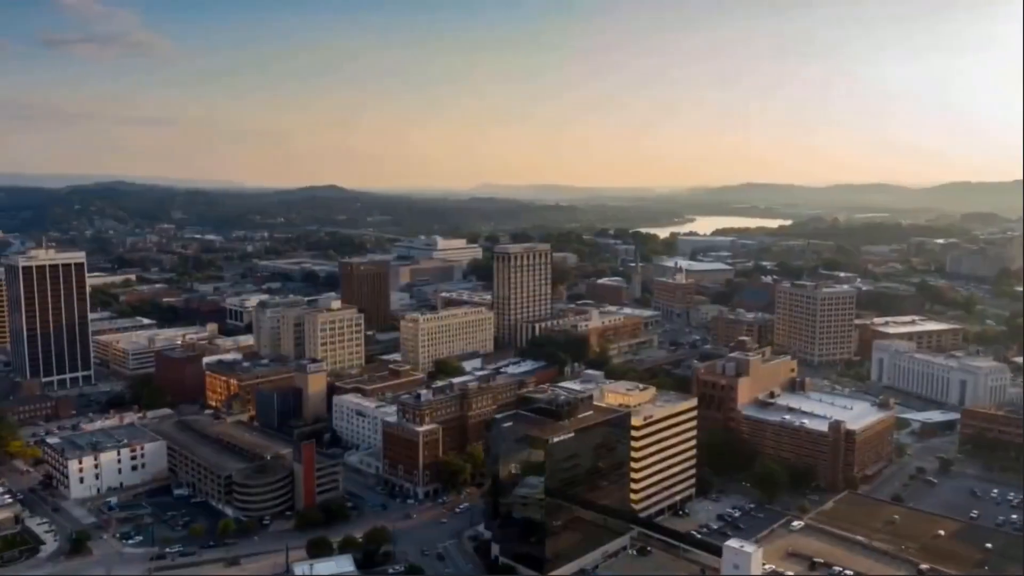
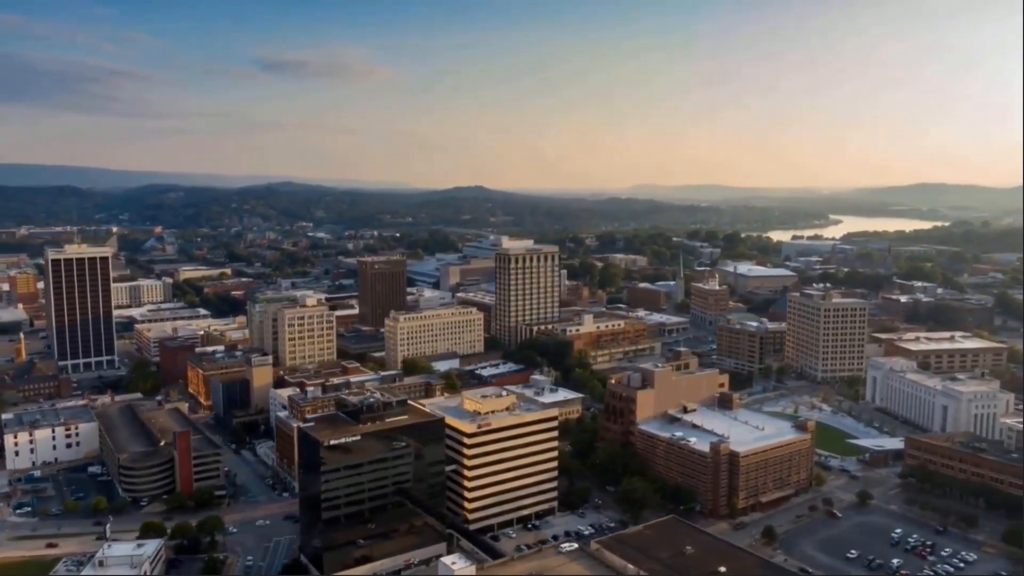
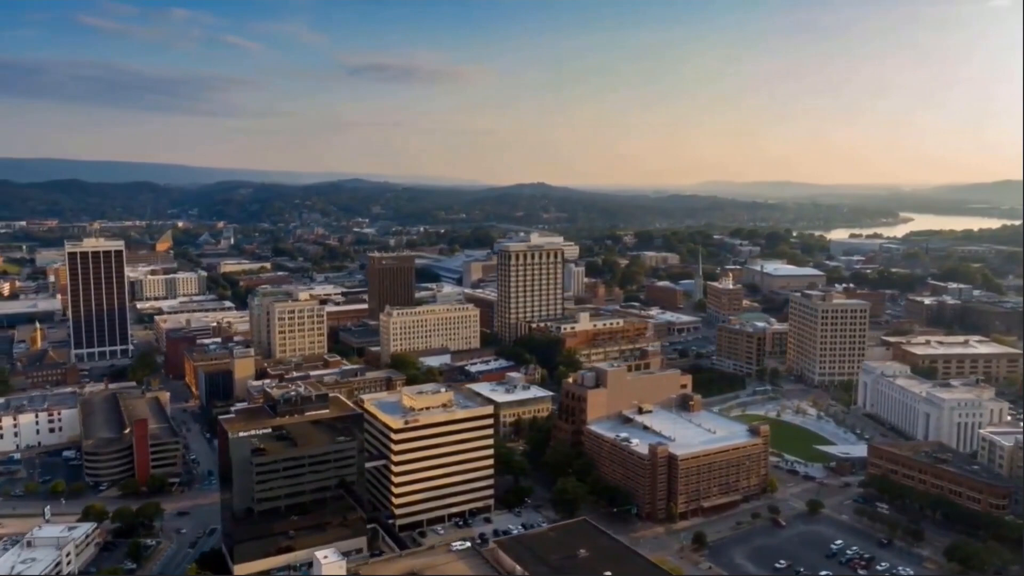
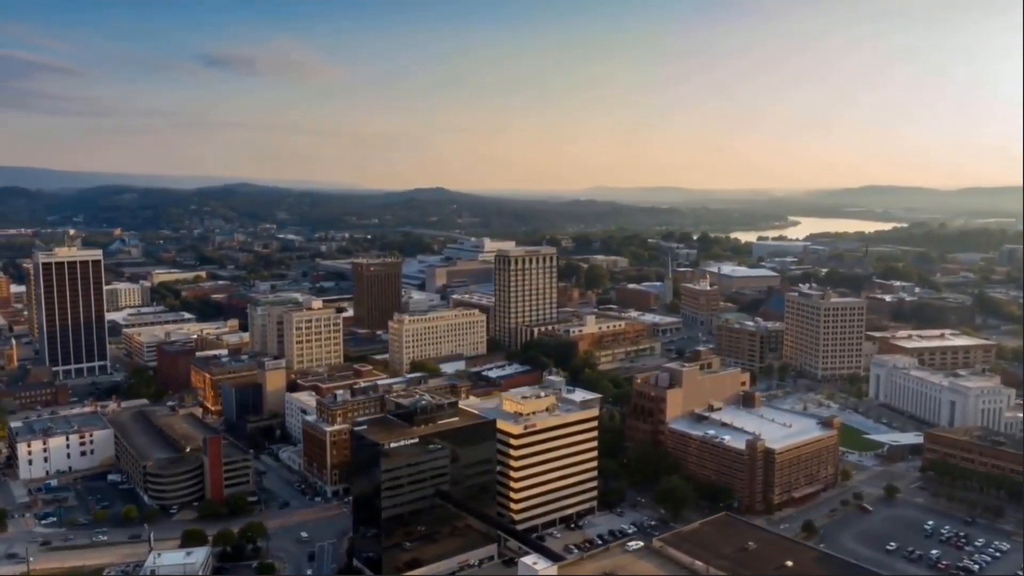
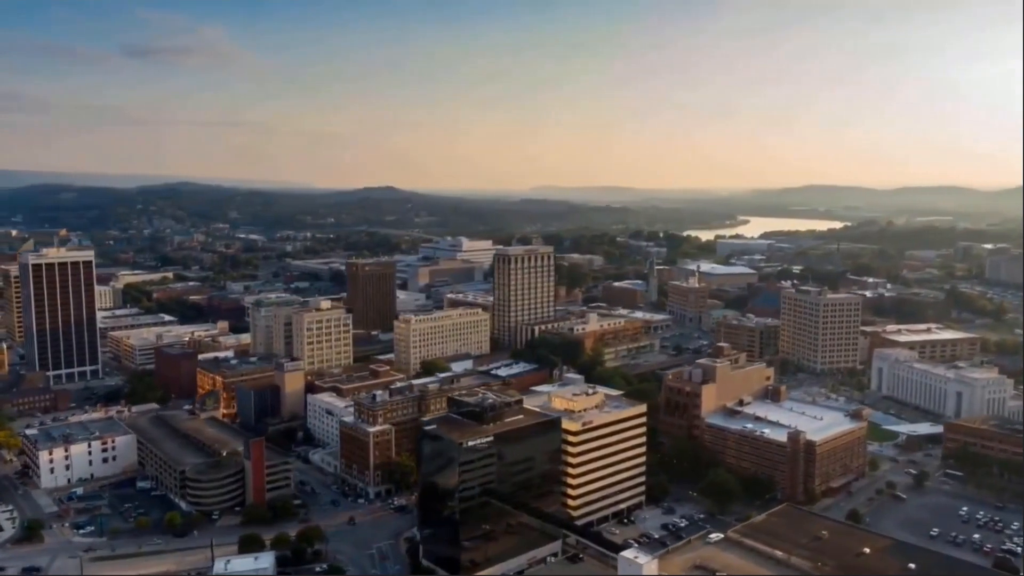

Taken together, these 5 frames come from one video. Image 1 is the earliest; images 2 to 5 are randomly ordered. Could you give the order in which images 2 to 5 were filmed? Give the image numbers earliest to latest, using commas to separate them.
5, 4, 2, 3
